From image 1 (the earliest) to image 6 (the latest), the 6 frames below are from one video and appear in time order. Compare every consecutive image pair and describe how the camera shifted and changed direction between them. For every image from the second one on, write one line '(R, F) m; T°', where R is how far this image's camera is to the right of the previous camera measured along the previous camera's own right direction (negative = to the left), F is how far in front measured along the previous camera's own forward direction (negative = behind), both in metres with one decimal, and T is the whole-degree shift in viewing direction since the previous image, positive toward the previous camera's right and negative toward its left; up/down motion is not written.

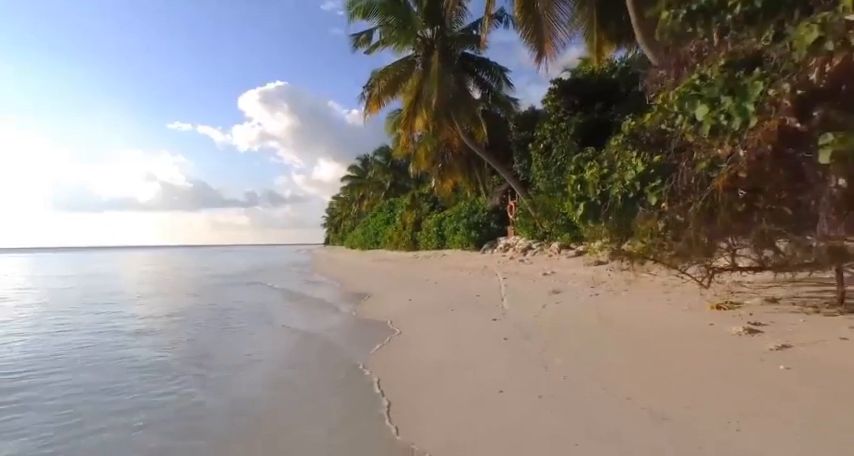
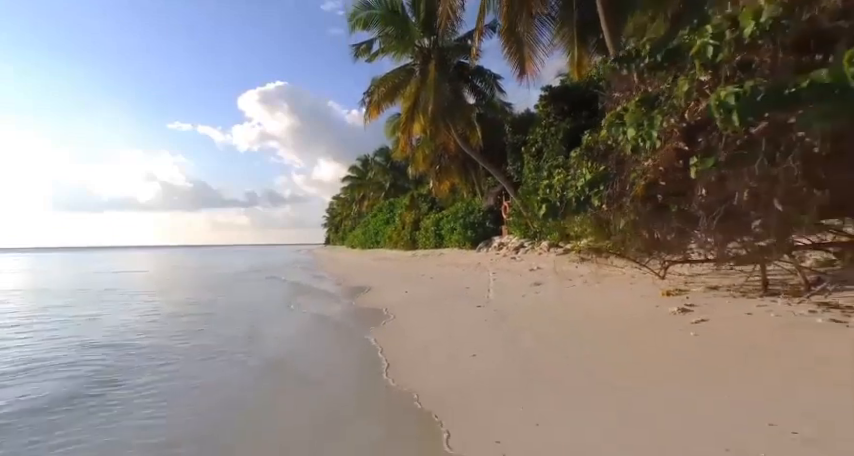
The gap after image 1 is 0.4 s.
(+0.1, -1.1) m; 0°
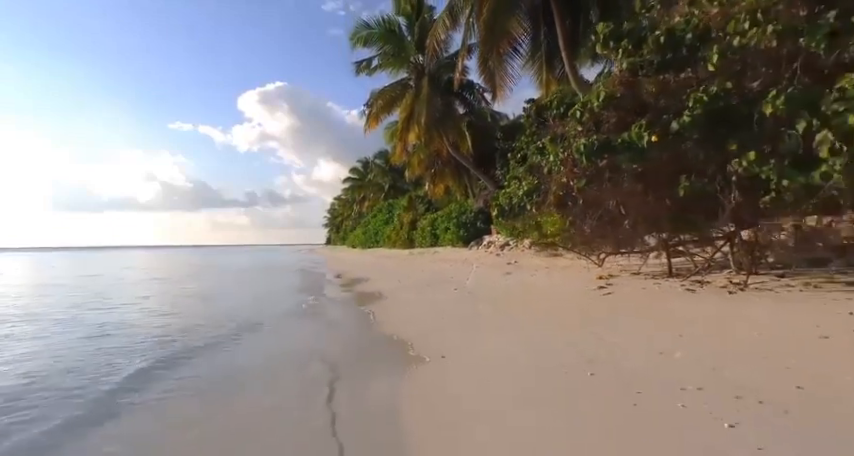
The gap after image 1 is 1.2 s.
(+0.3, -2.0) m; 0°
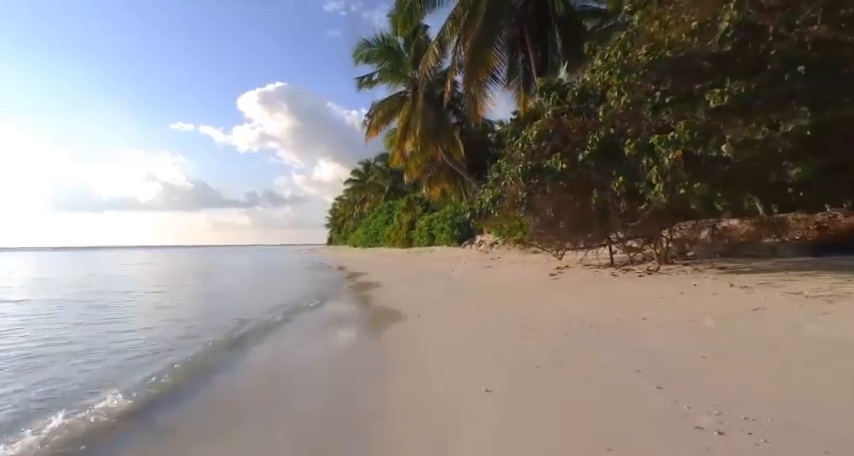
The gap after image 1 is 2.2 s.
(+0.3, -2.0) m; 0°
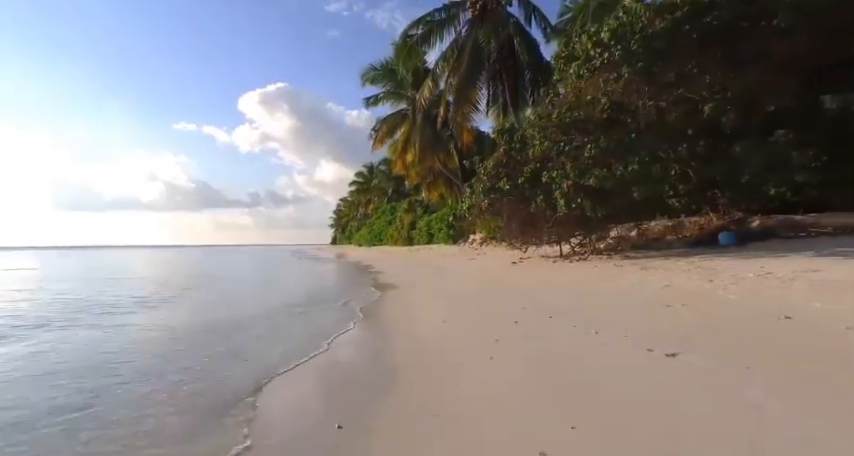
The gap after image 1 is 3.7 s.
(+0.2, -3.1) m; 0°
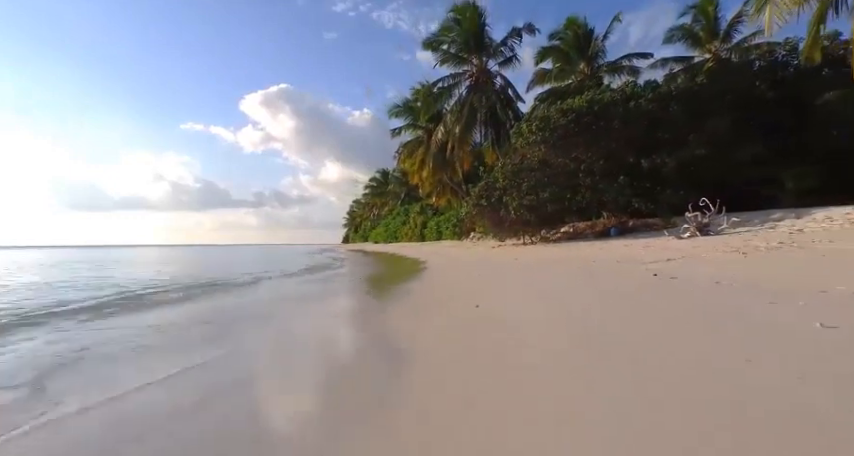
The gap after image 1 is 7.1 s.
(-0.4, -7.2) m; 0°
